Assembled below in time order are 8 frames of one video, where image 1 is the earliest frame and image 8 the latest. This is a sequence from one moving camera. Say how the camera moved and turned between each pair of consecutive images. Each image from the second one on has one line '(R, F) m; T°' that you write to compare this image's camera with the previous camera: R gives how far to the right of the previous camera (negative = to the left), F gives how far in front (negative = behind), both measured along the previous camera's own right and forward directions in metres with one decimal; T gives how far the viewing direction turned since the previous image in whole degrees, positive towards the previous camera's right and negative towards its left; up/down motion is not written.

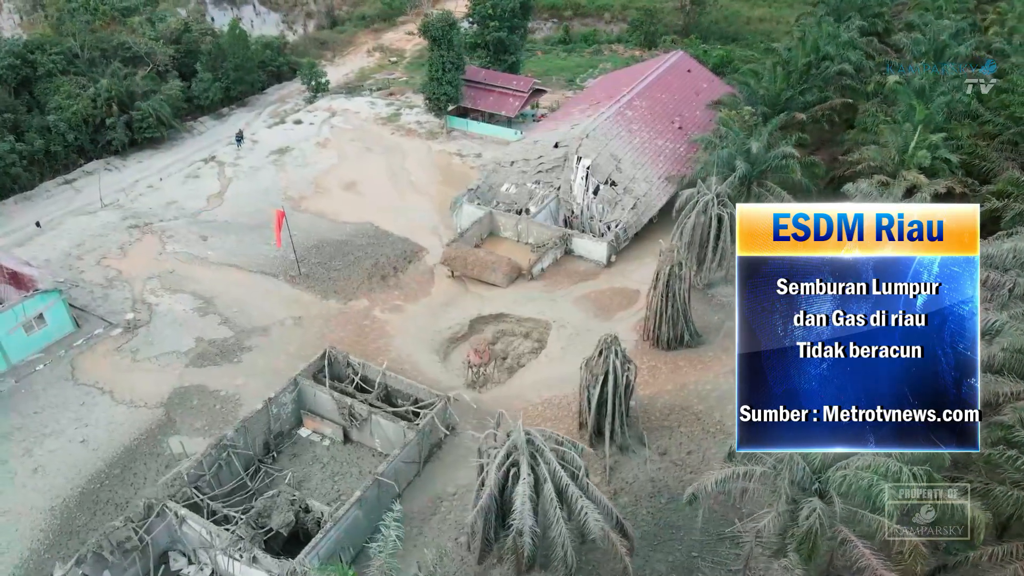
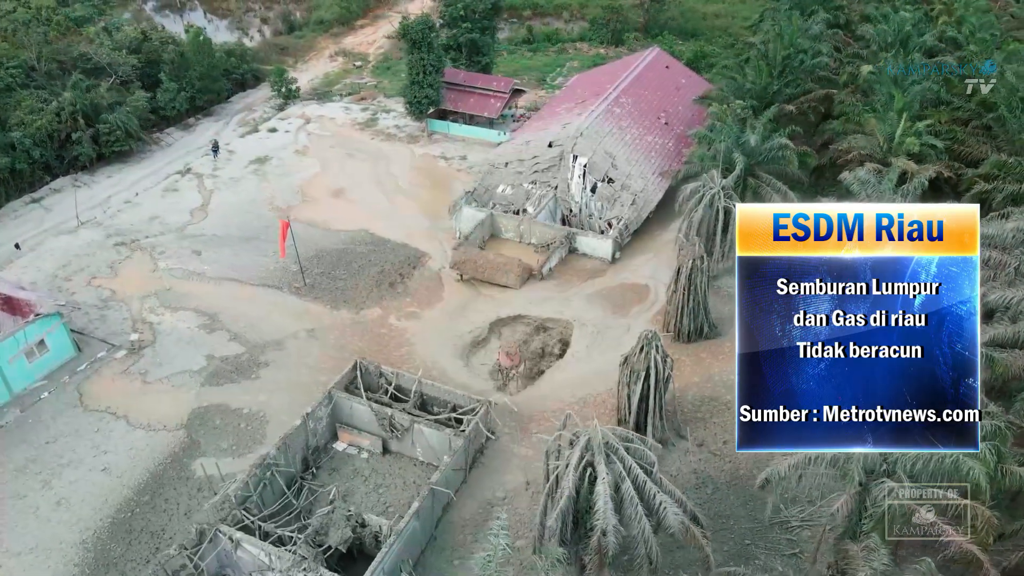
(-1.9, +0.1) m; +4°
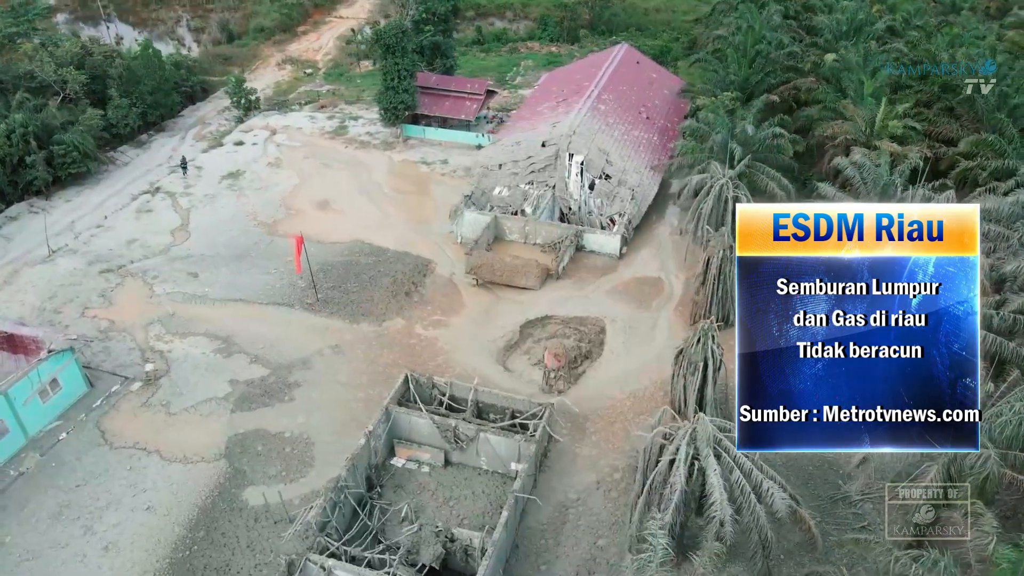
(-2.8, +0.2) m; +5°
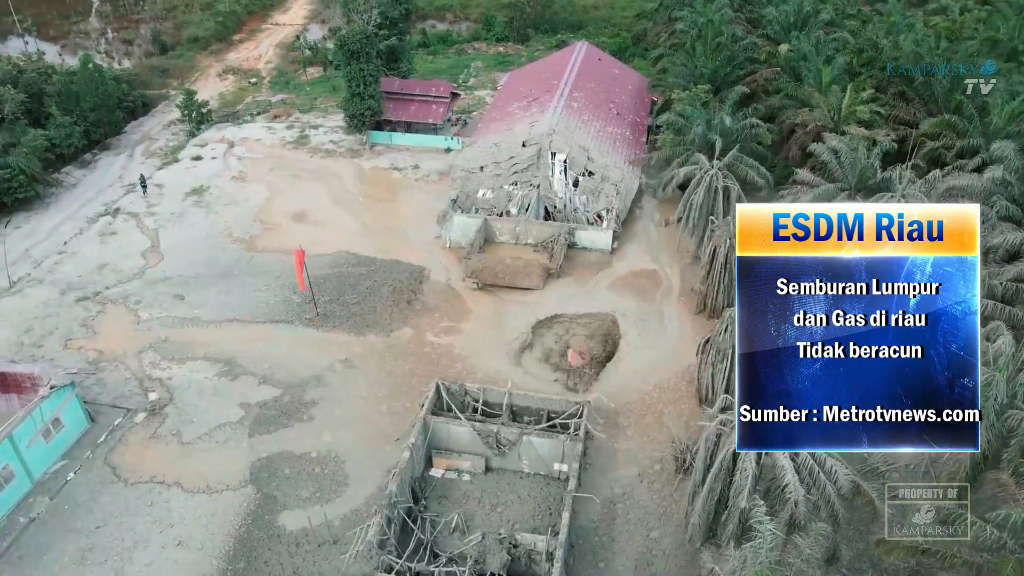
(-2.2, +0.1) m; +5°
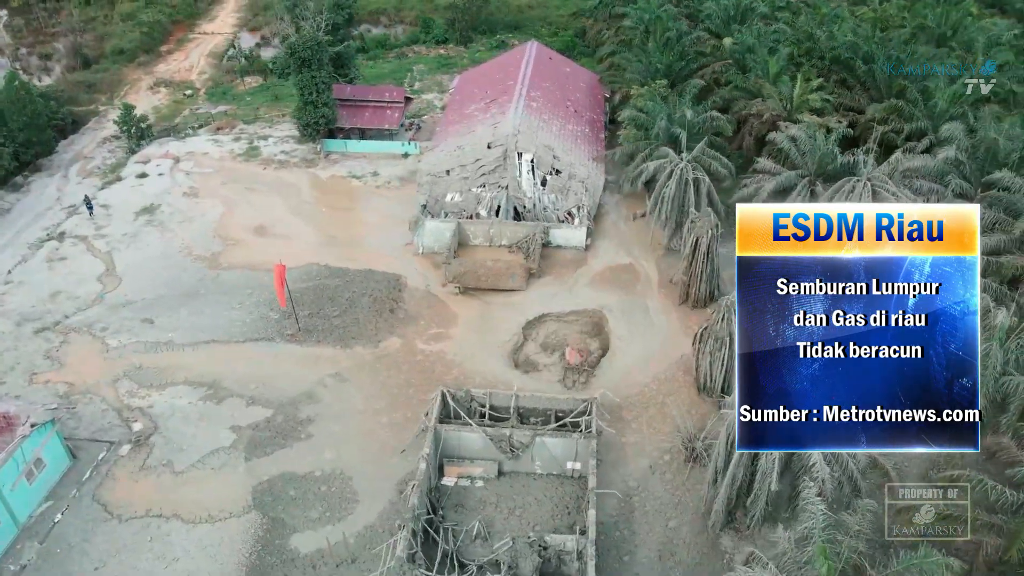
(-1.5, +0.1) m; +5°
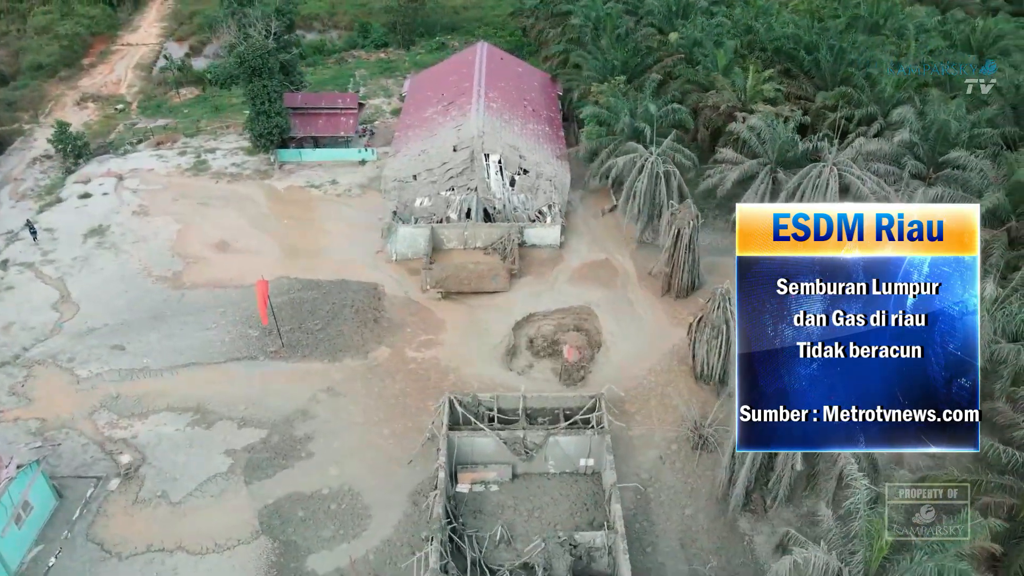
(-1.5, +0.1) m; +5°
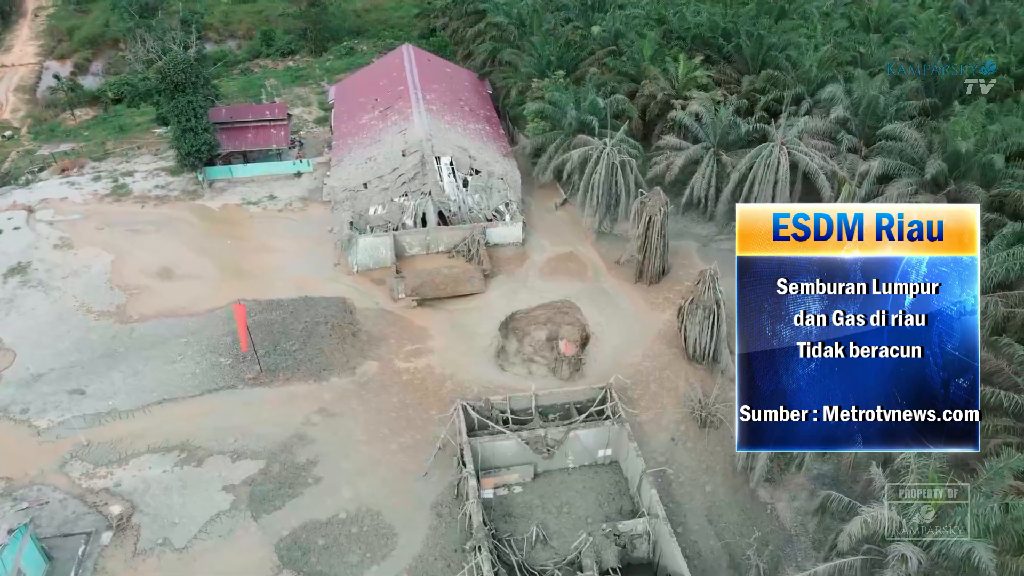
(-2.2, +0.2) m; +7°
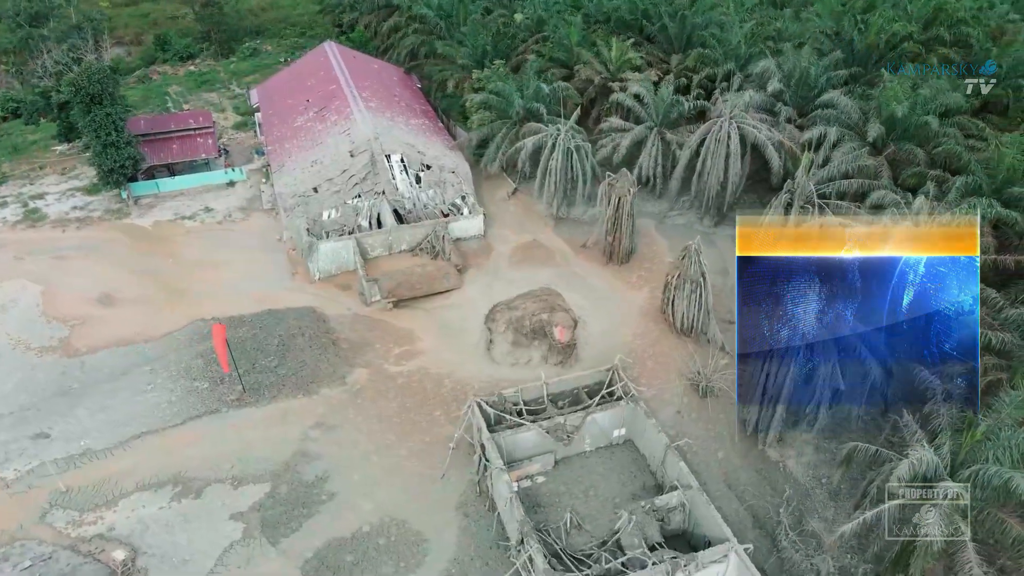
(-2.2, +0.2) m; +7°
